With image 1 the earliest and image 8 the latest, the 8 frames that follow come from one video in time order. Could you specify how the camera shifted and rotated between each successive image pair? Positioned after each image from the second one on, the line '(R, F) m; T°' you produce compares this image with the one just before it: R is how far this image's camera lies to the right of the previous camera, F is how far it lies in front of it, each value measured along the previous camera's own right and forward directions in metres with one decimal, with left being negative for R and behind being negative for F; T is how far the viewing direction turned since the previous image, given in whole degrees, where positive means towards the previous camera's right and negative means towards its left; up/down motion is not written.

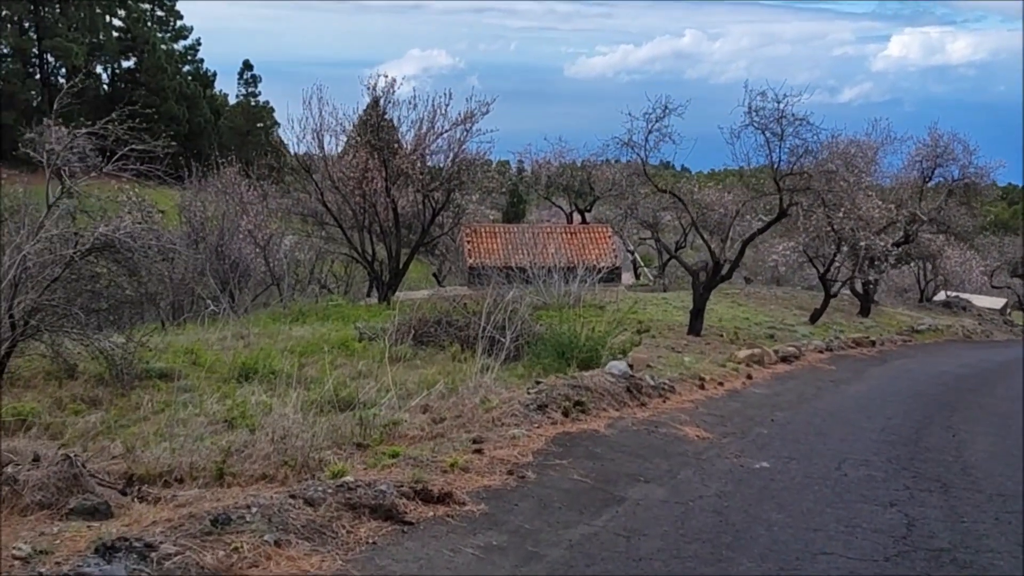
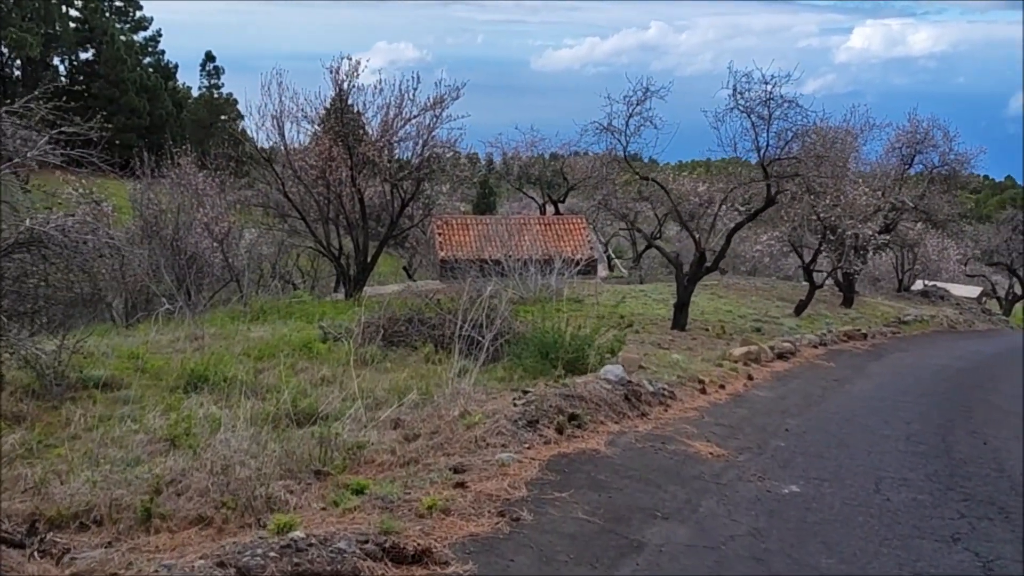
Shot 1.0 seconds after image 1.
(-0.1, +1.0) m; +2°
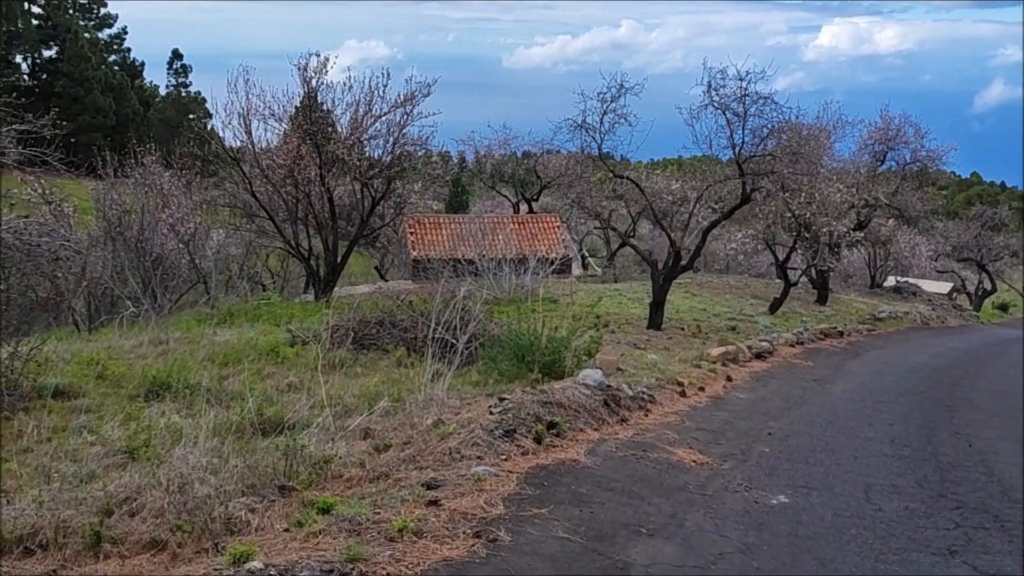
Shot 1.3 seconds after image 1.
(0.0, +0.3) m; +2°
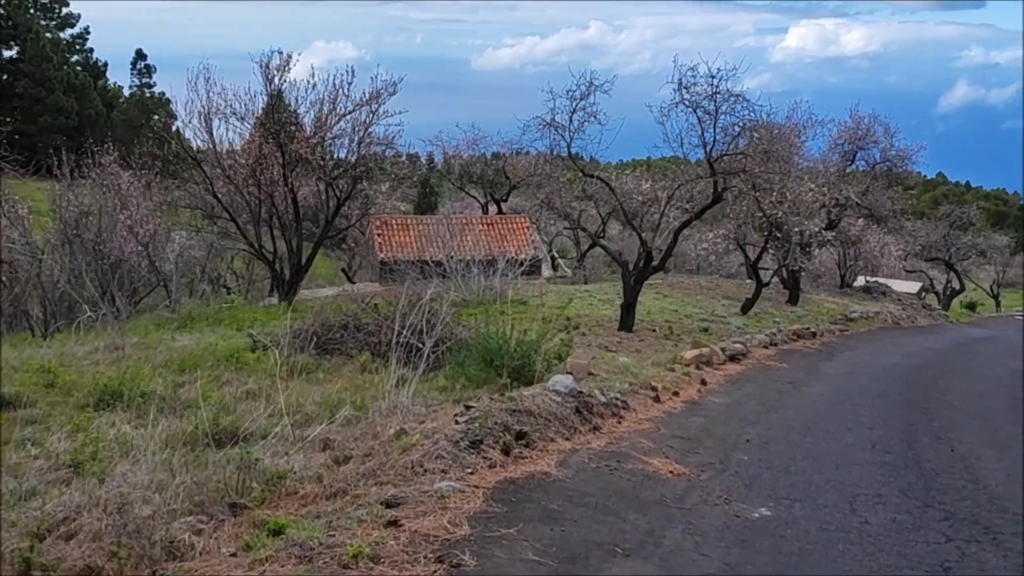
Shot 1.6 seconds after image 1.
(0.0, +0.3) m; +2°
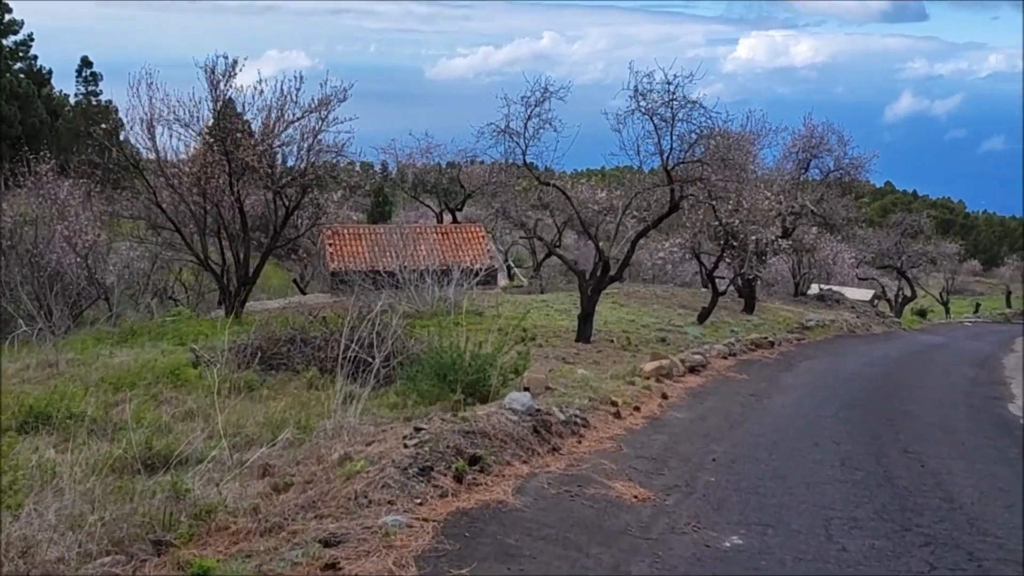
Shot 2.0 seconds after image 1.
(0.0, +0.4) m; +3°
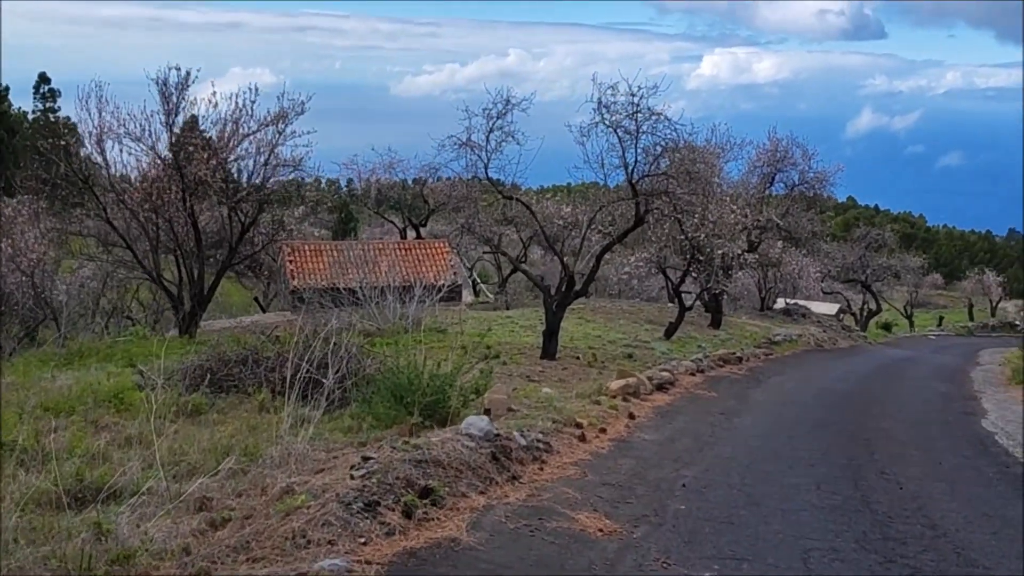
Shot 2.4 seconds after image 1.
(+0.1, +0.4) m; +2°
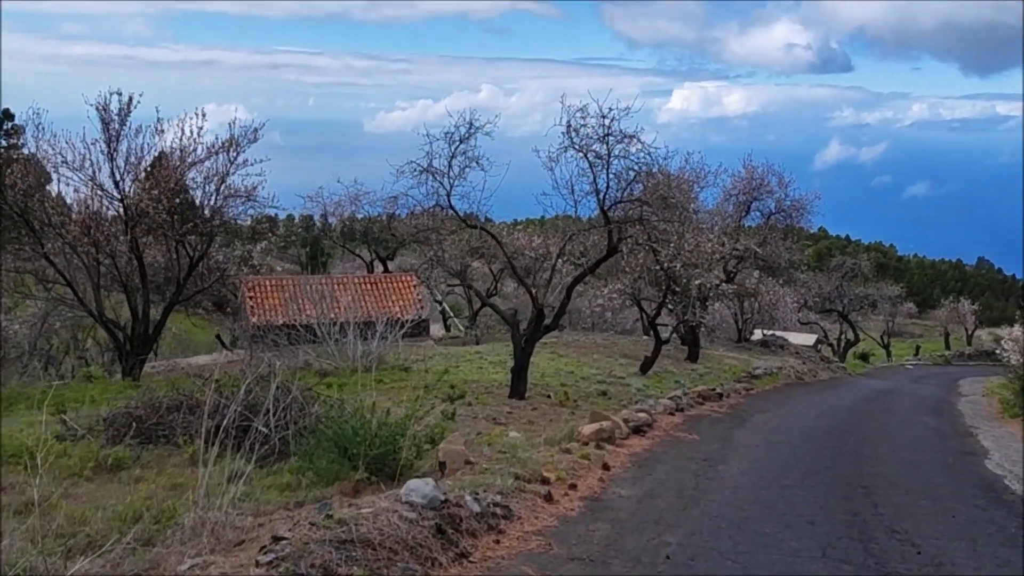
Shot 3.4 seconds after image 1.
(+0.1, +1.0) m; +1°
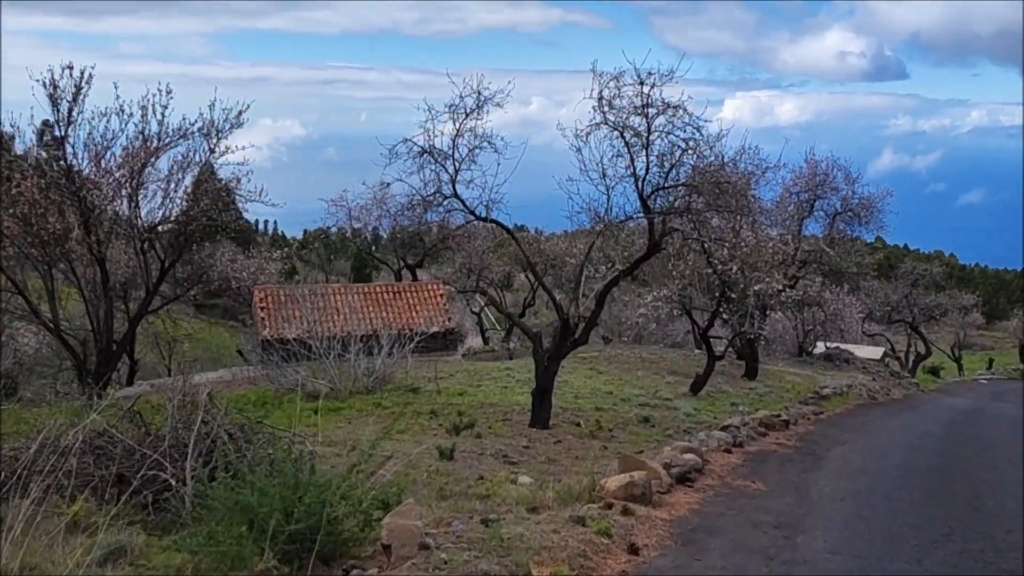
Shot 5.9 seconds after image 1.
(+0.4, +2.5) m; -3°
